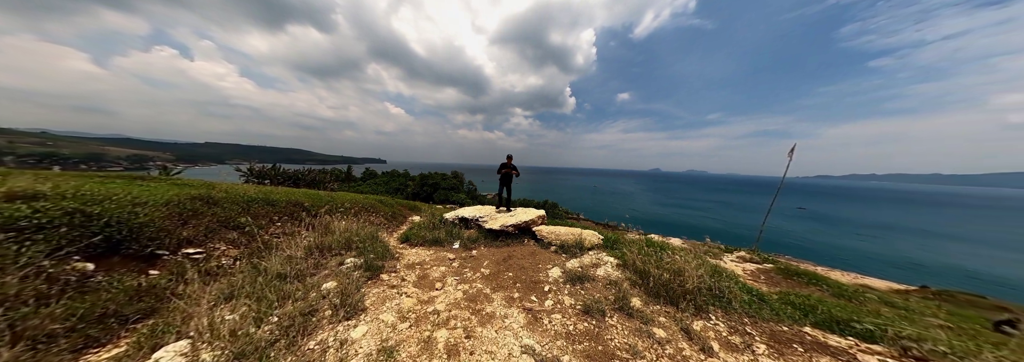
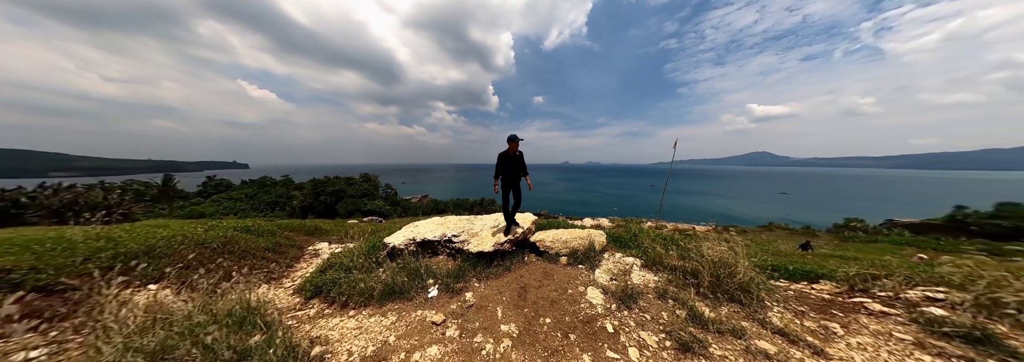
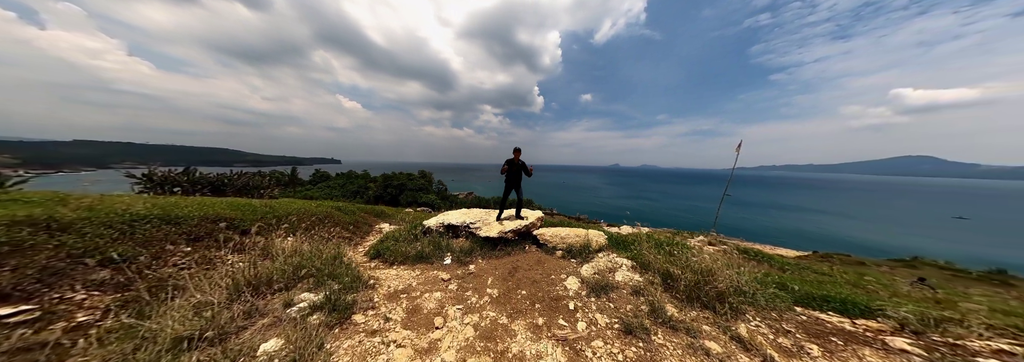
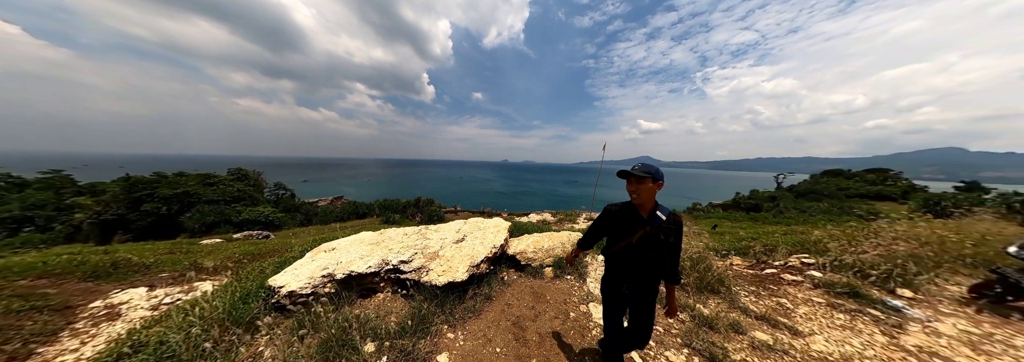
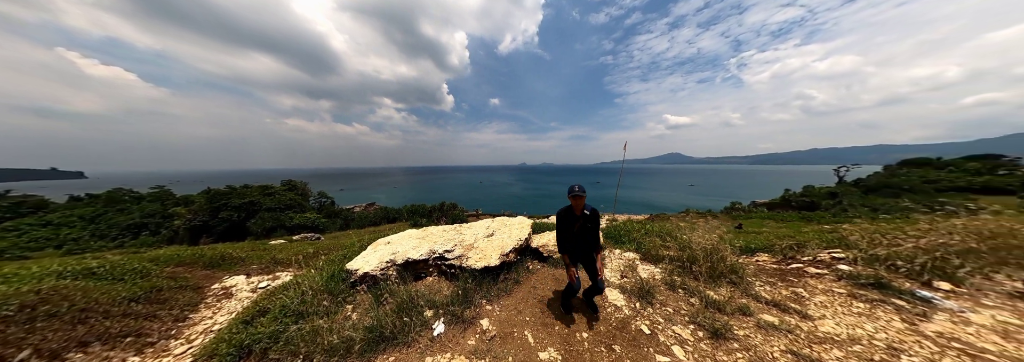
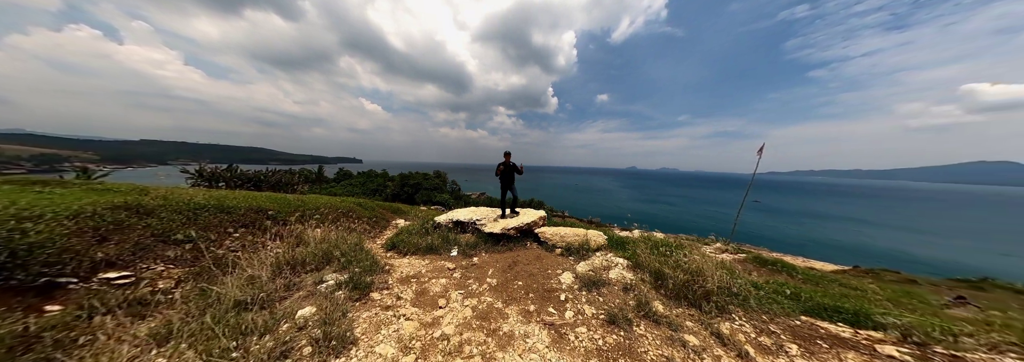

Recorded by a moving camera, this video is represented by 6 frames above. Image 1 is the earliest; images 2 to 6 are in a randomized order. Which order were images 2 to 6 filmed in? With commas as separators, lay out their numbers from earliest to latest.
6, 3, 2, 5, 4
